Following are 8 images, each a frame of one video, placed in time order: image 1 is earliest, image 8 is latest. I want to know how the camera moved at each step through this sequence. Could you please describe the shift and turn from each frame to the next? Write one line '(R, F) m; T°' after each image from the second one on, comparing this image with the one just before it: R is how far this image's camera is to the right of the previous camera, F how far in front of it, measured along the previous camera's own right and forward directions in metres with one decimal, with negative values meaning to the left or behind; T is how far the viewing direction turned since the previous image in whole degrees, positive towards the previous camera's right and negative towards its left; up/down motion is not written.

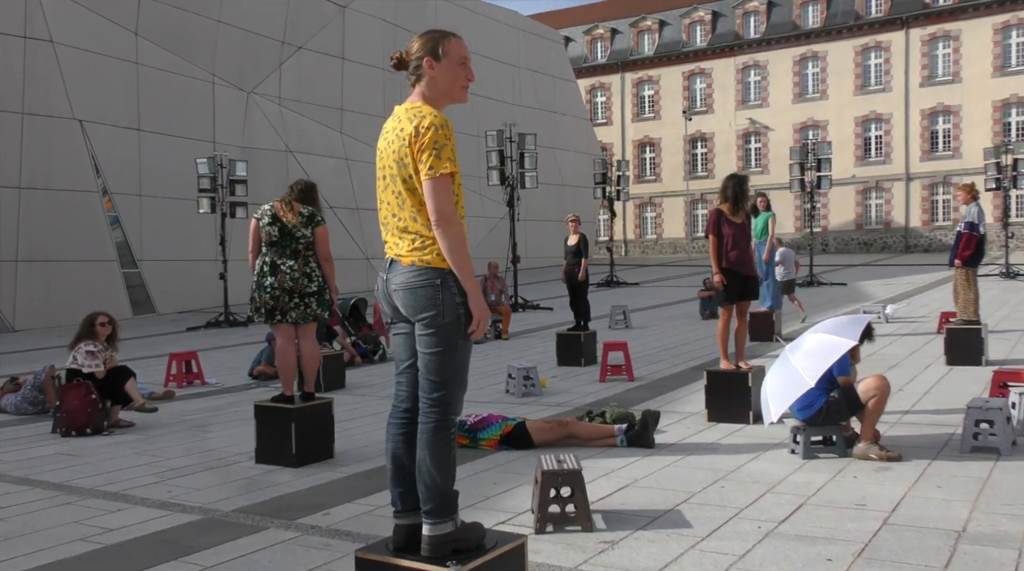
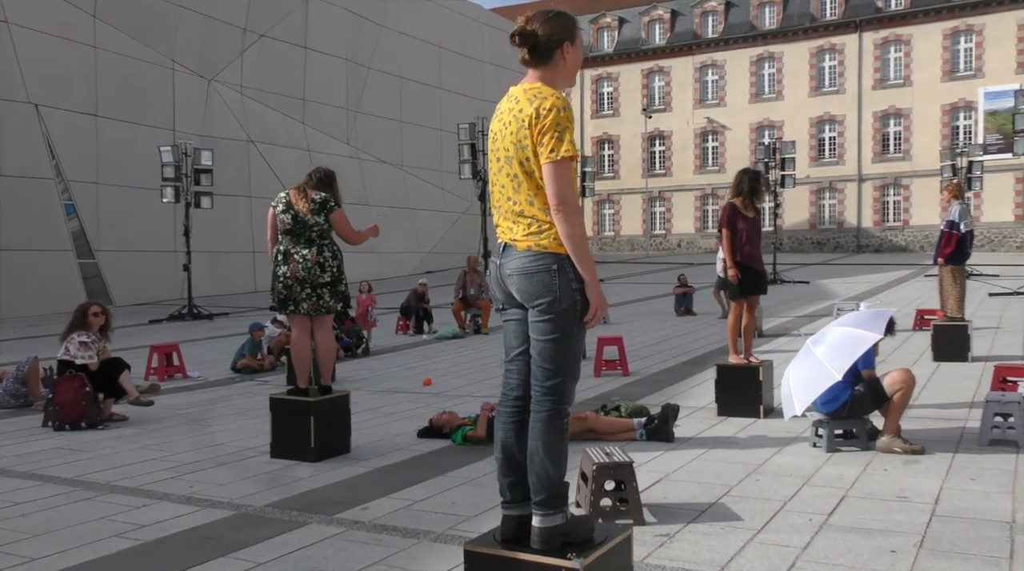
(-0.6, +0.1) m; +4°
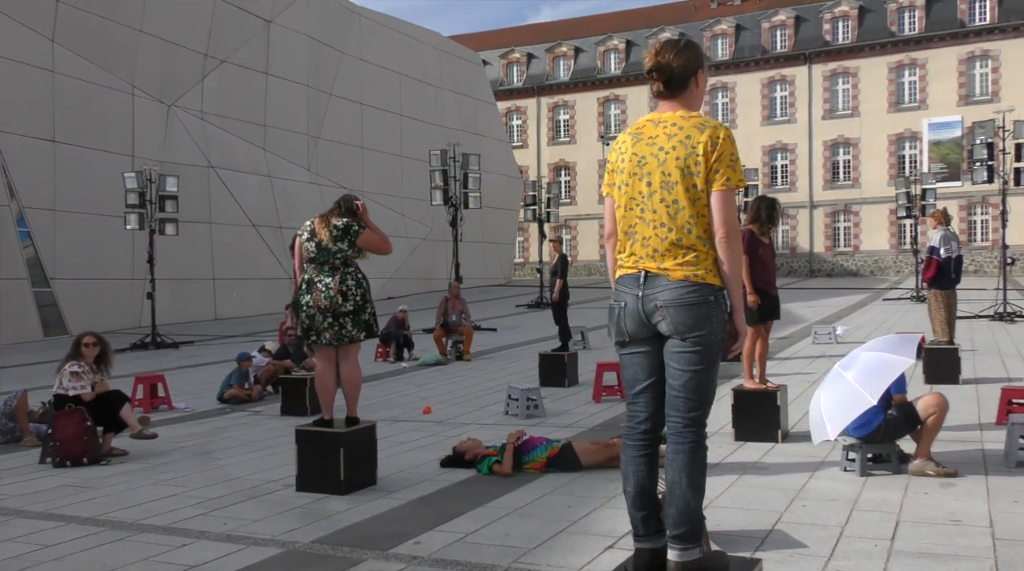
(-0.7, +0.1) m; +4°
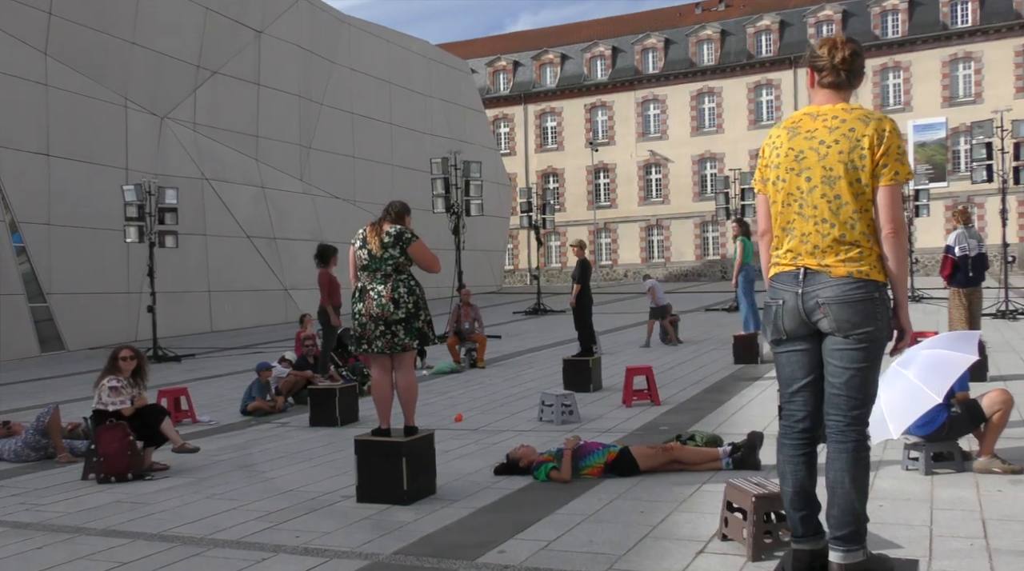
(-0.7, +0.1) m; +2°
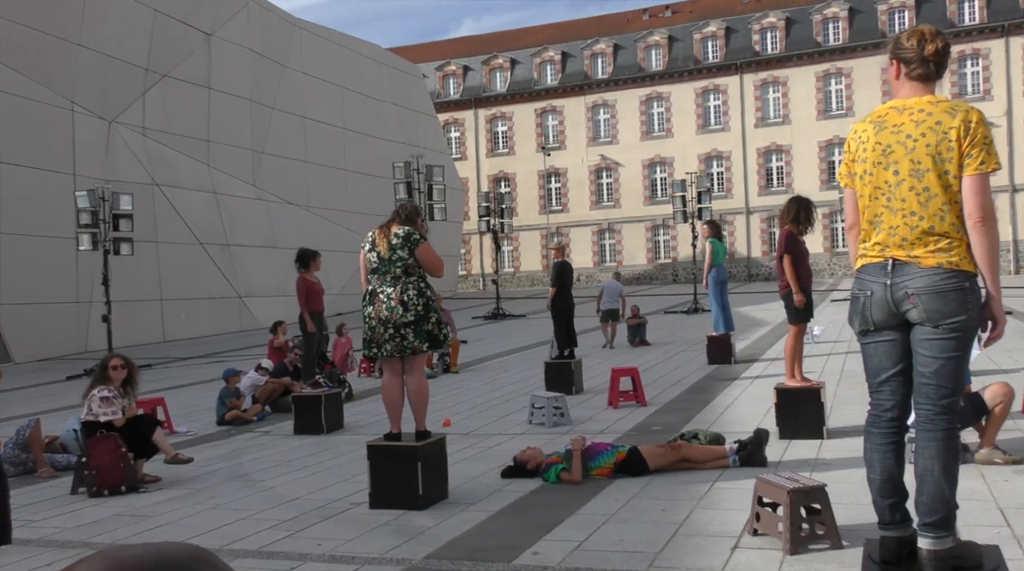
(-0.6, 0.0) m; +4°
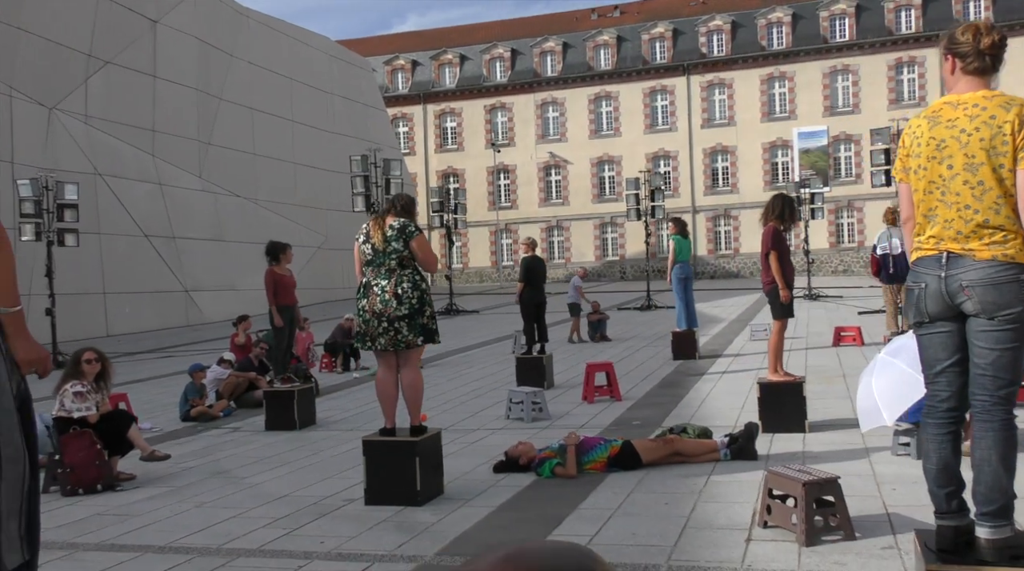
(-0.5, +0.1) m; +4°
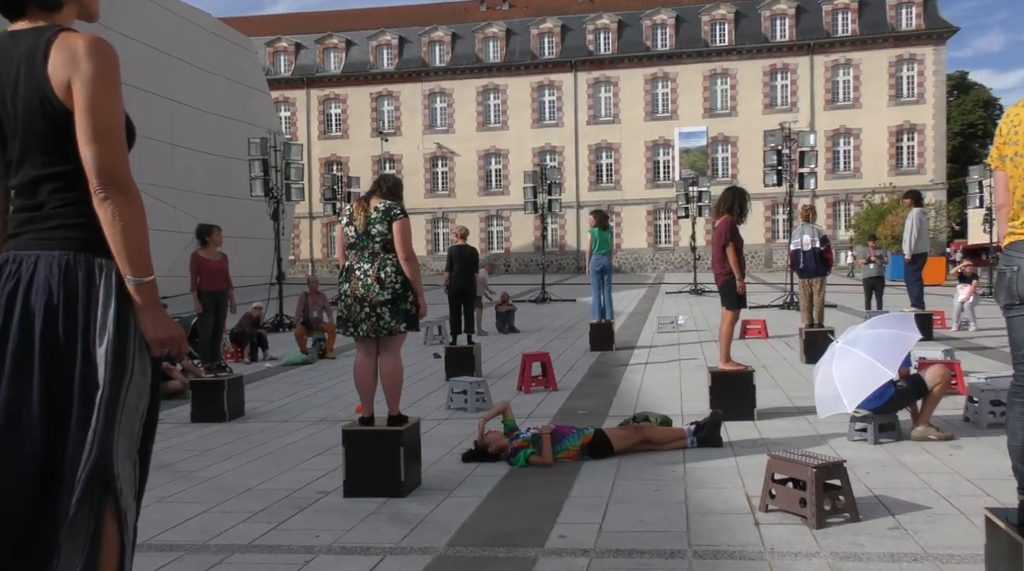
(-0.9, +0.2) m; +8°
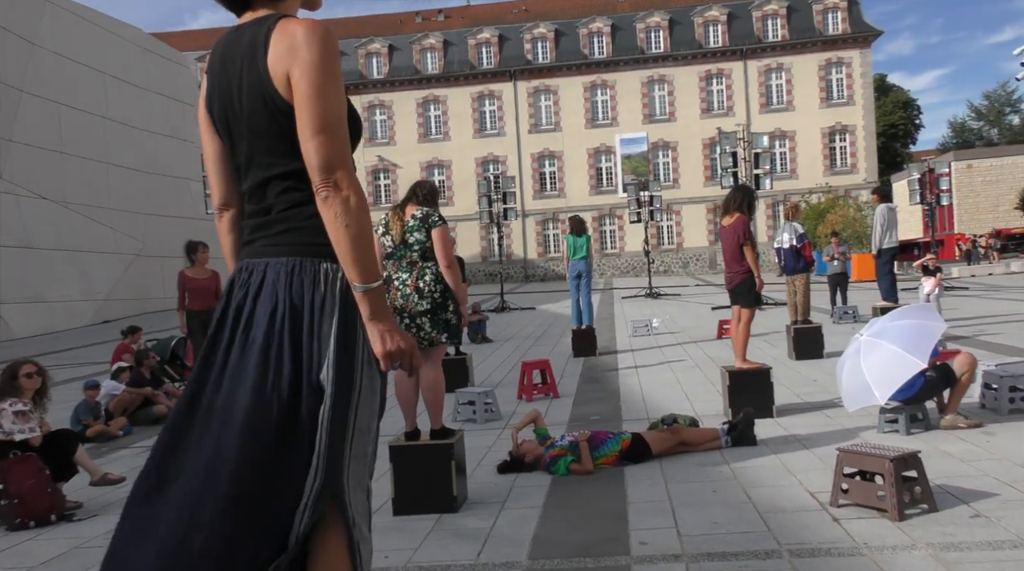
(-0.8, +0.2) m; +4°
